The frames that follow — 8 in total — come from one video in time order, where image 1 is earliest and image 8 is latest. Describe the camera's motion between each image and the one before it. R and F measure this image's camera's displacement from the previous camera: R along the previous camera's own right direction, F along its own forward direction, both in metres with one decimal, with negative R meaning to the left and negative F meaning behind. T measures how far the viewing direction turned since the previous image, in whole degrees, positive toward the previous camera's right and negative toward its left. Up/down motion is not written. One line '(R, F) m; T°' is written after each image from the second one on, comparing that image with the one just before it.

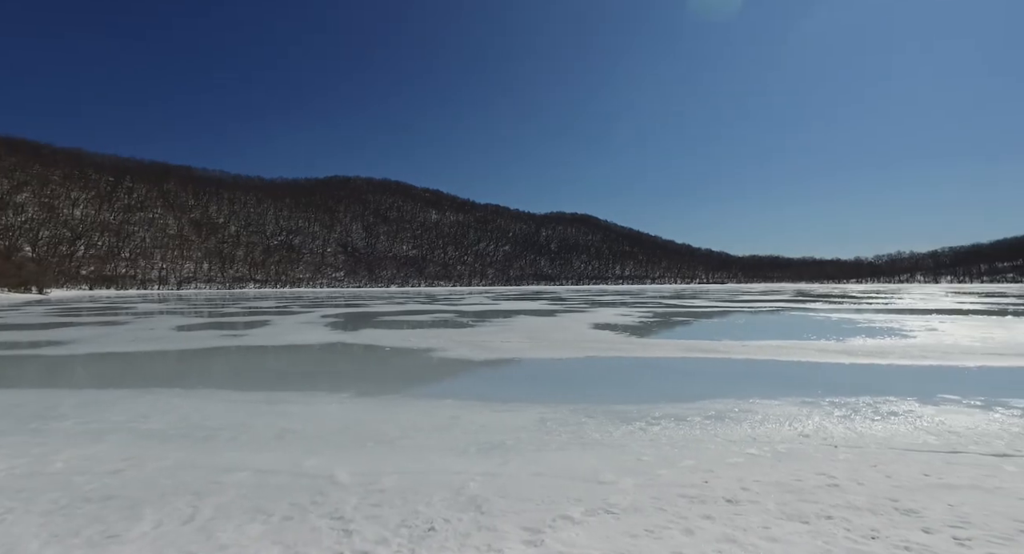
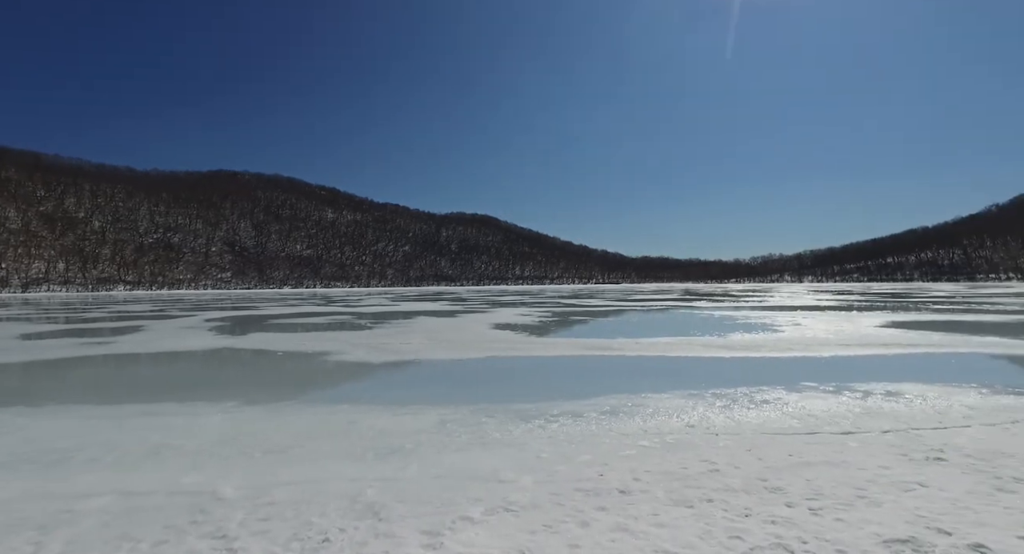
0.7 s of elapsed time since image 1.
(+0.3, 0.0) m; +8°
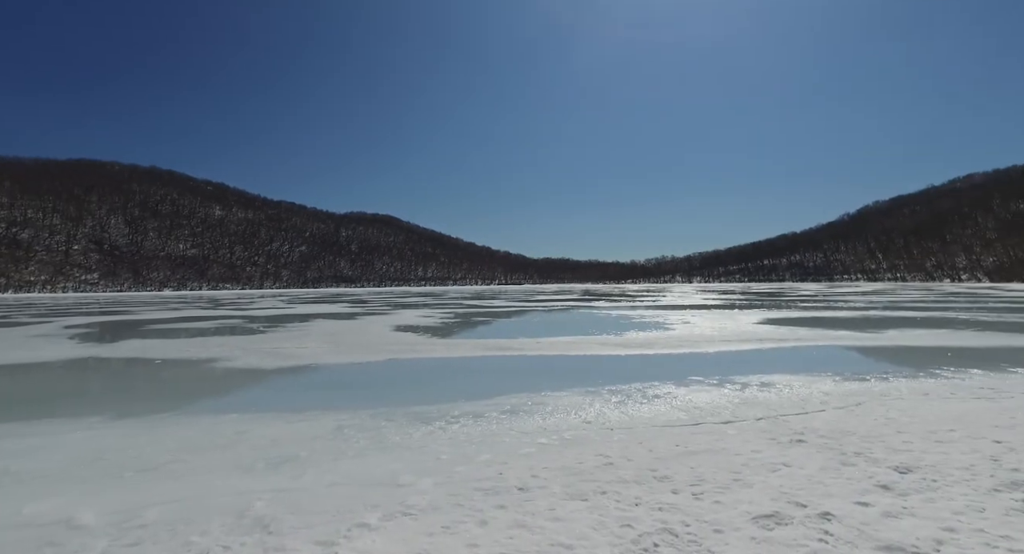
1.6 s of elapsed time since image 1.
(+0.4, 0.0) m; +8°
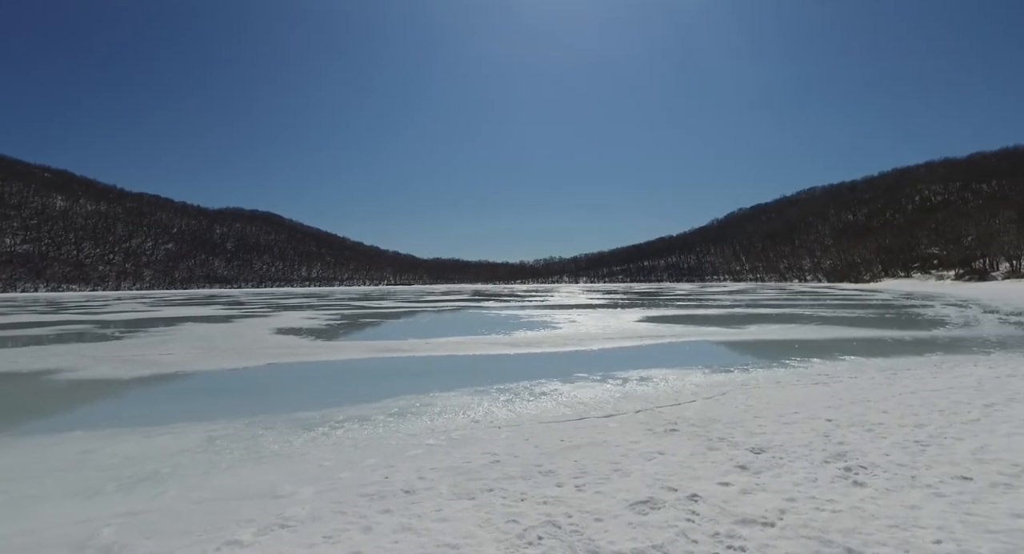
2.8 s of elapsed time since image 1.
(+0.4, -0.1) m; +9°
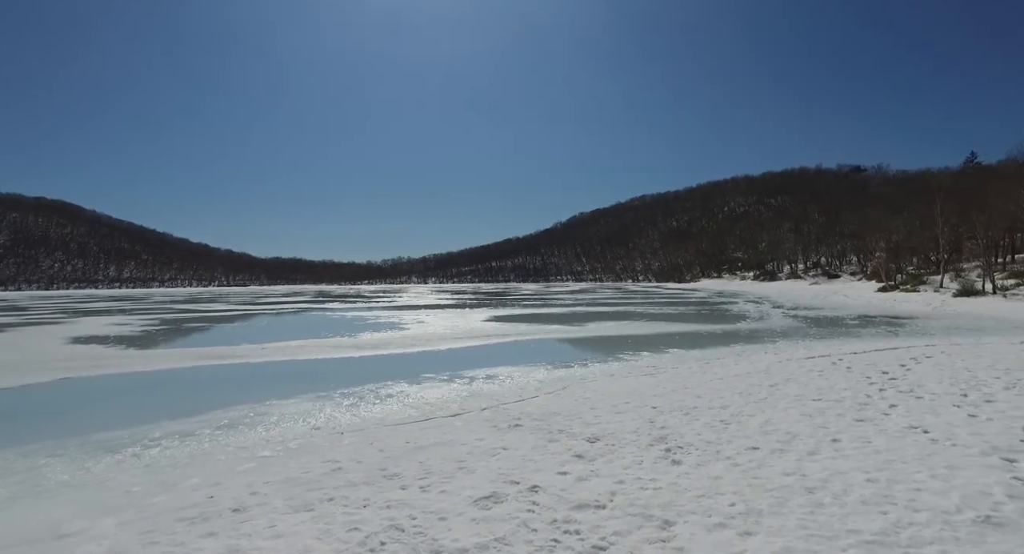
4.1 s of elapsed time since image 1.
(+0.6, -0.1) m; +12°
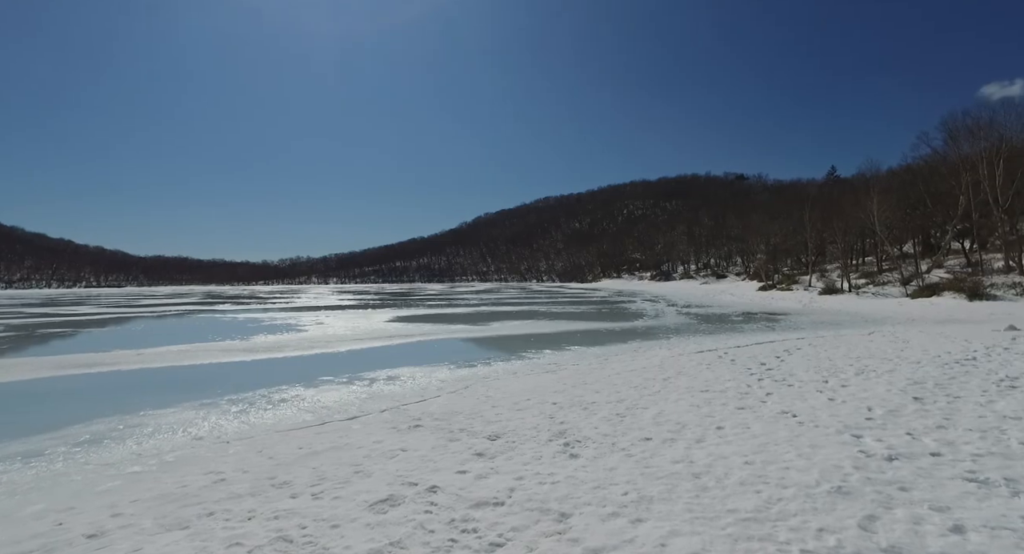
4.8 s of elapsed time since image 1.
(+0.4, -0.1) m; +7°
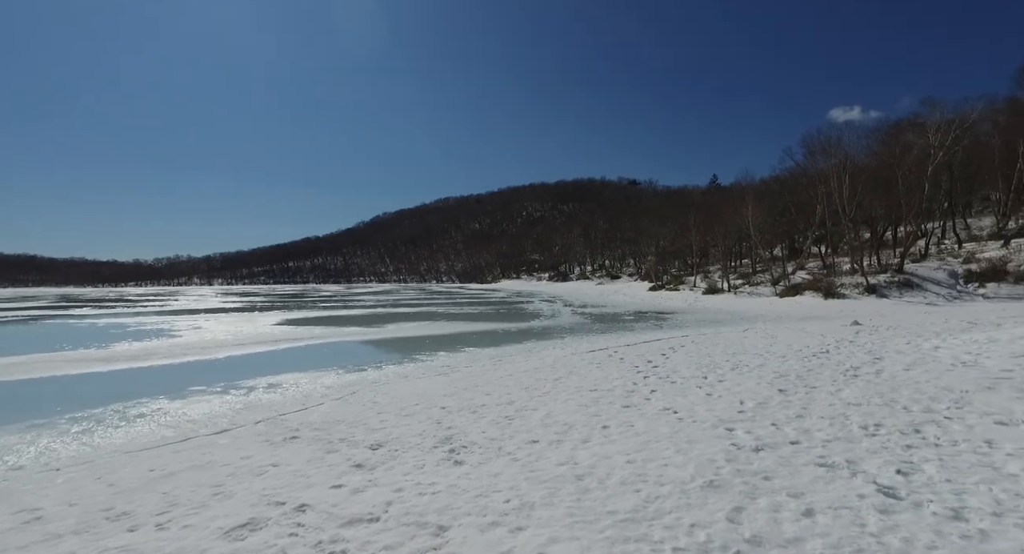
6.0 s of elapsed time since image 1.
(+0.5, 0.0) m; +7°
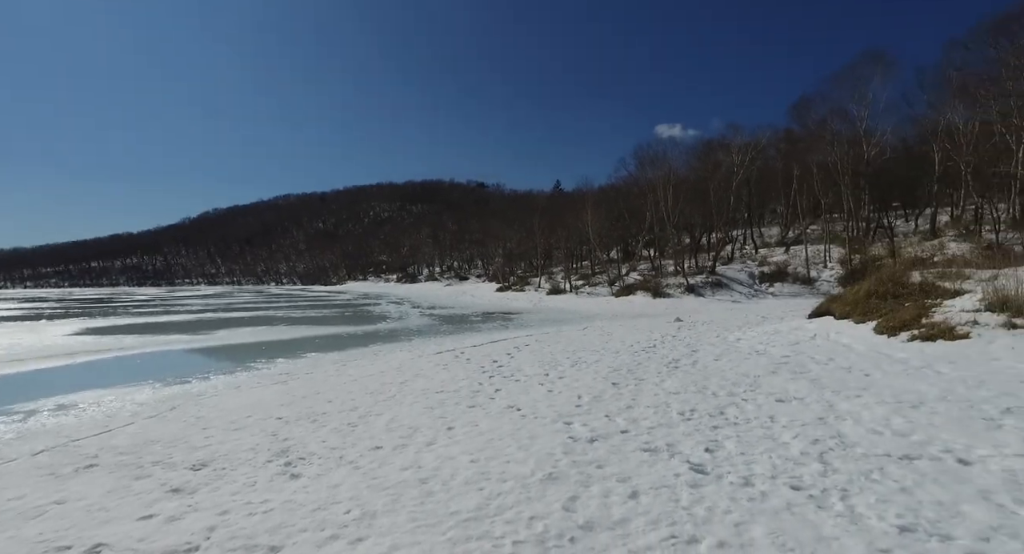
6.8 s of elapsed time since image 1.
(+0.5, 0.0) m; +13°
